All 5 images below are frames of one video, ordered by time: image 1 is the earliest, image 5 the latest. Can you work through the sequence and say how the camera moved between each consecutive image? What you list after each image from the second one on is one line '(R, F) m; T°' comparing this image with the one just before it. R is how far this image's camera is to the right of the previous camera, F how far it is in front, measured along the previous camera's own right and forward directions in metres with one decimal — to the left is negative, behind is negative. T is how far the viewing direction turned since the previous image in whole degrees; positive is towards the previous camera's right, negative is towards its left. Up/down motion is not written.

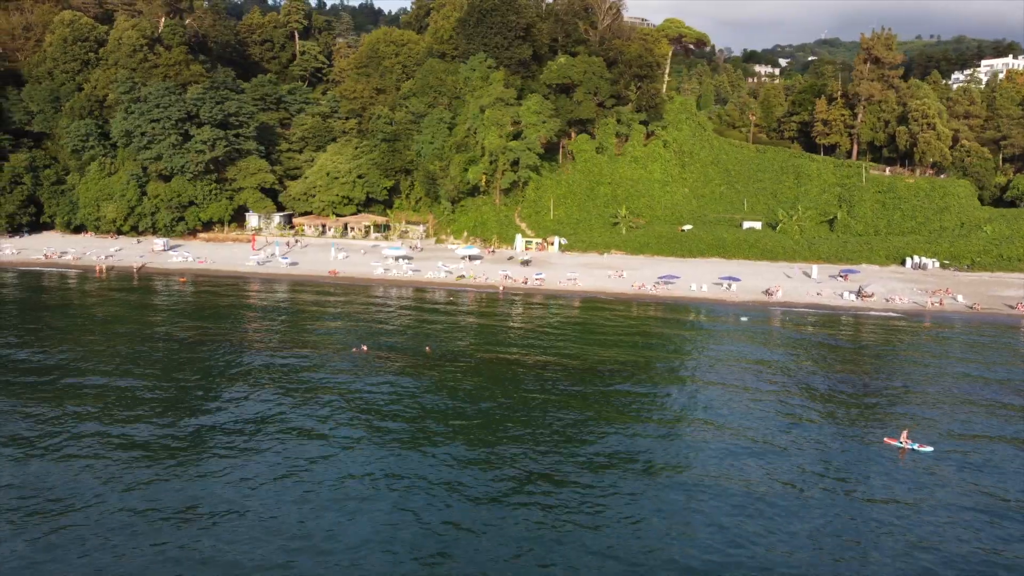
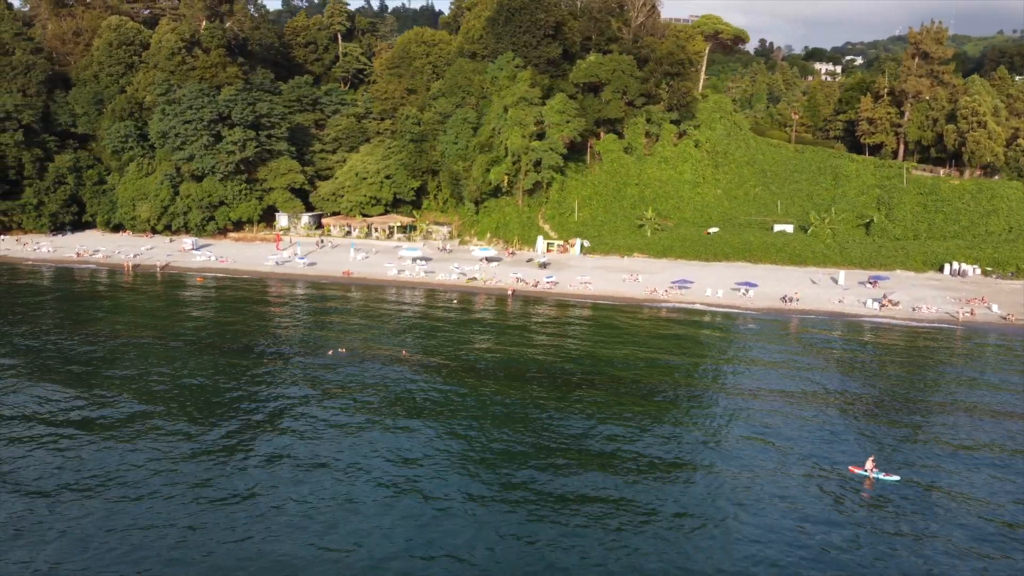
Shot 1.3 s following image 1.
(+2.5, +1.2) m; -4°
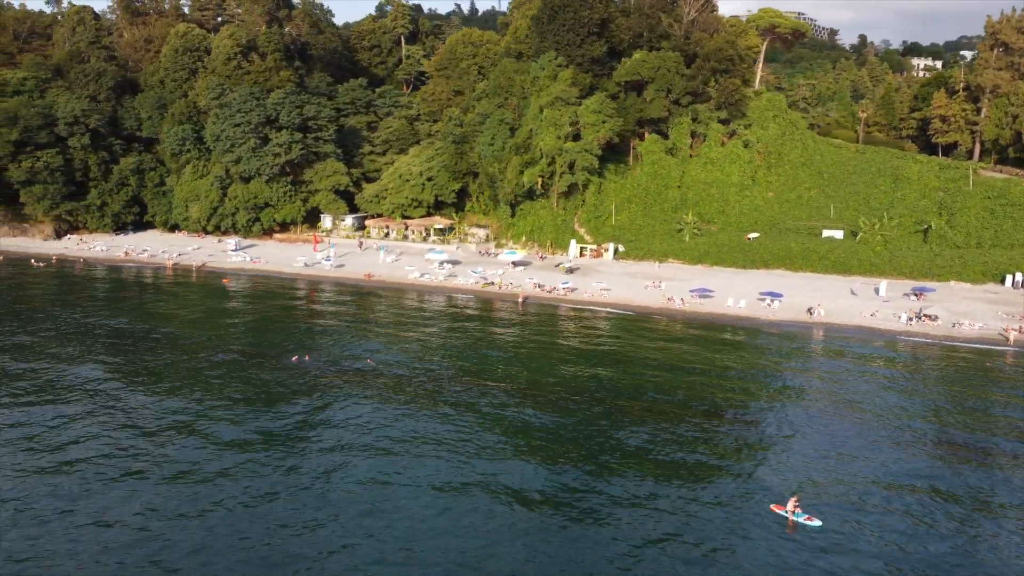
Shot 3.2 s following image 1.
(+3.6, +1.7) m; -6°
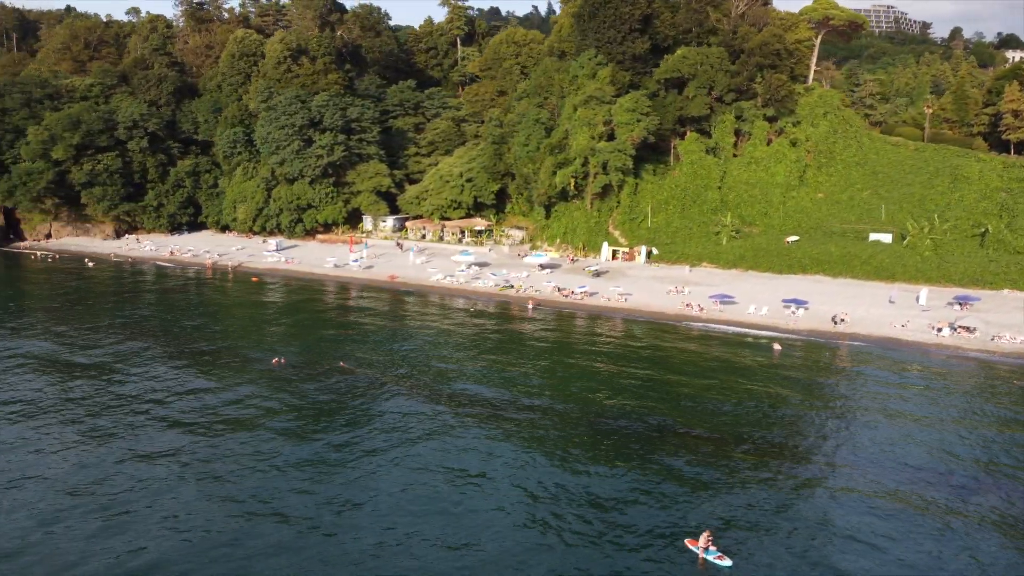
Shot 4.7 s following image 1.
(+2.9, +1.1) m; -5°
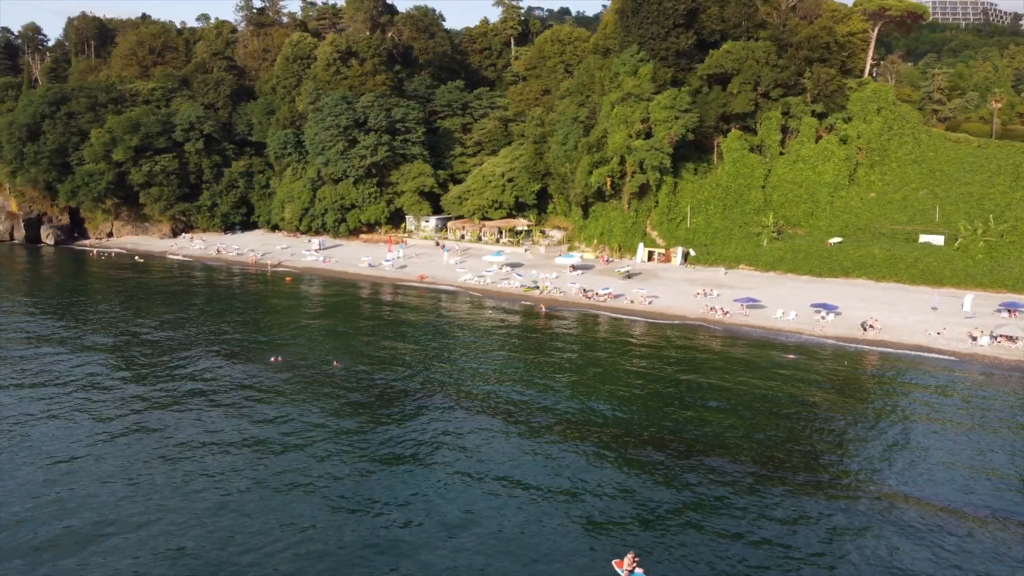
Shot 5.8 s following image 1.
(+2.2, +0.6) m; -5°
